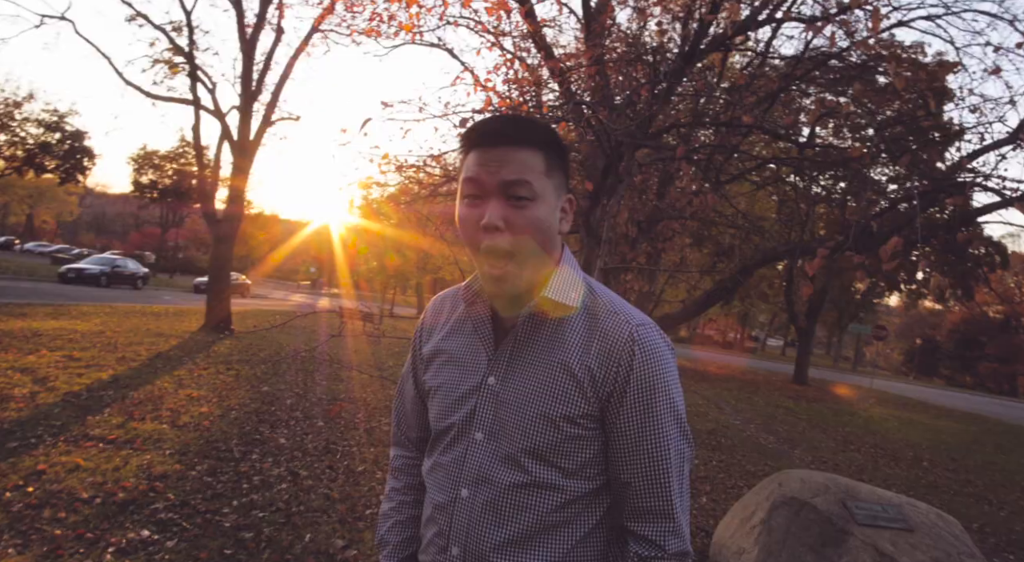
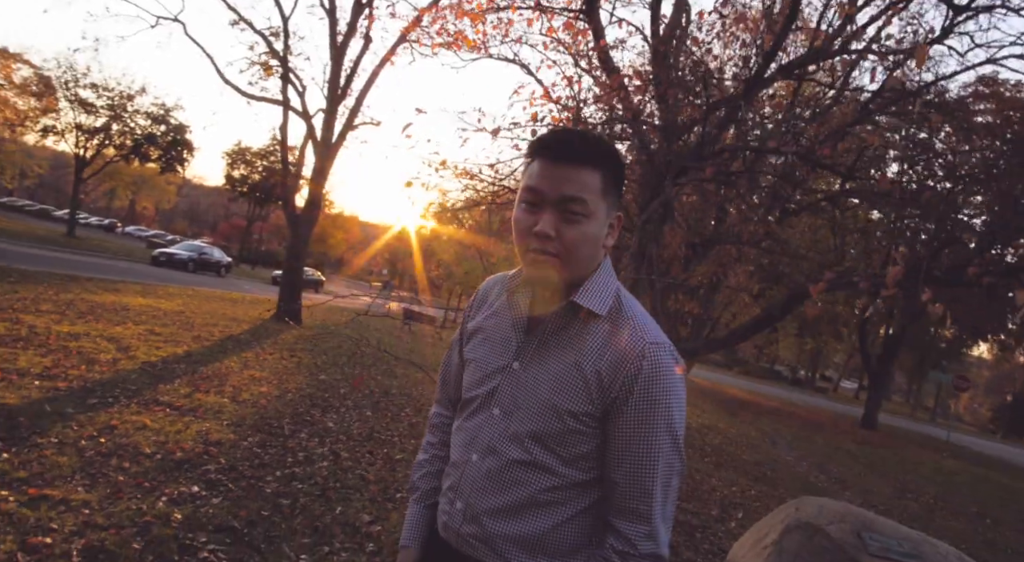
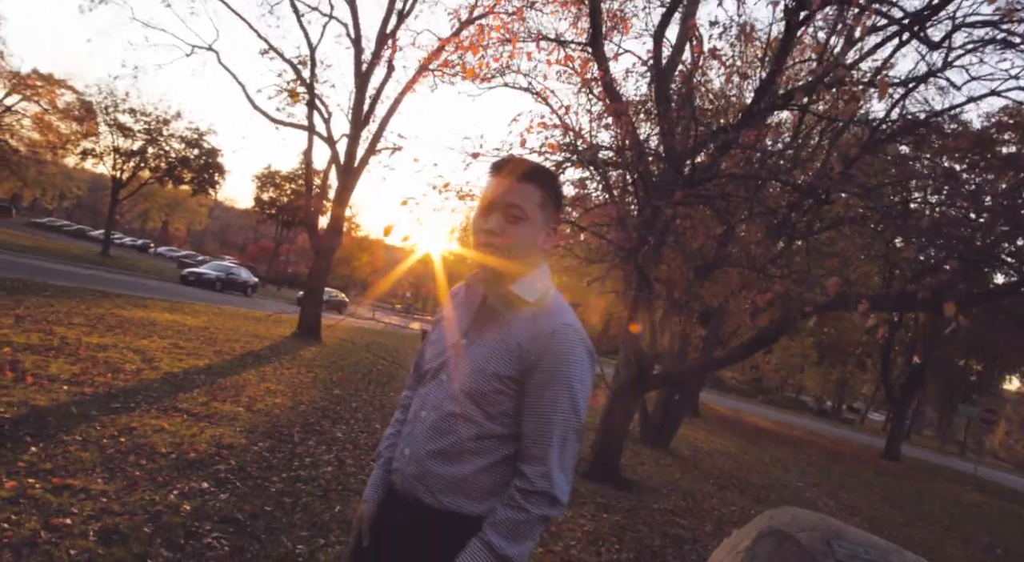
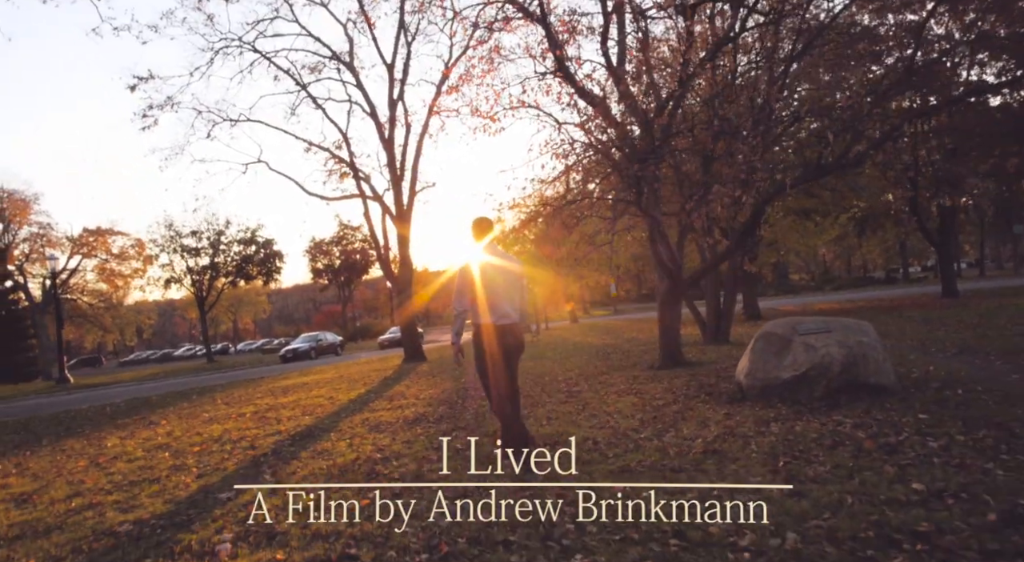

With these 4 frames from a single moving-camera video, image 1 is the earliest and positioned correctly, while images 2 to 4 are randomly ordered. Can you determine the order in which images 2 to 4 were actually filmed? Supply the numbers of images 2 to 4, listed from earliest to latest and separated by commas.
2, 3, 4
